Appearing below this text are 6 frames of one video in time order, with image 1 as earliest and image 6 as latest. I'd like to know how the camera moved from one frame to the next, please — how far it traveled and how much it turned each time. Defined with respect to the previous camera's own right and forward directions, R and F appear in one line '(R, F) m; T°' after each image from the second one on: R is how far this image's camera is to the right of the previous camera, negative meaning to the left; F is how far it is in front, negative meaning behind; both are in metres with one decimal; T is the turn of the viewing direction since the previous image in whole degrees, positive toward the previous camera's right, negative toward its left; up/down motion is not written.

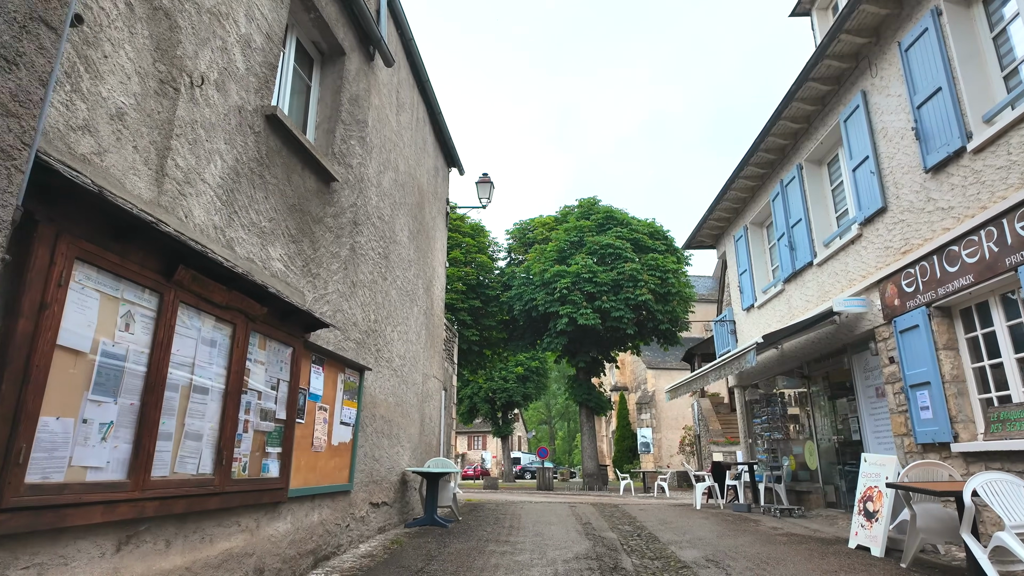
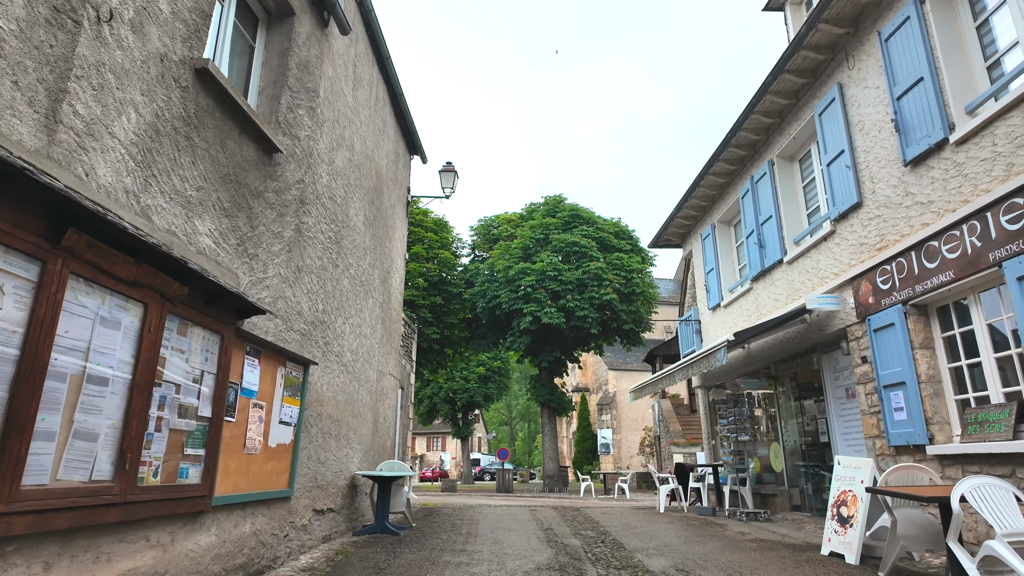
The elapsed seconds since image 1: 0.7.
(0.0, +0.5) m; +4°
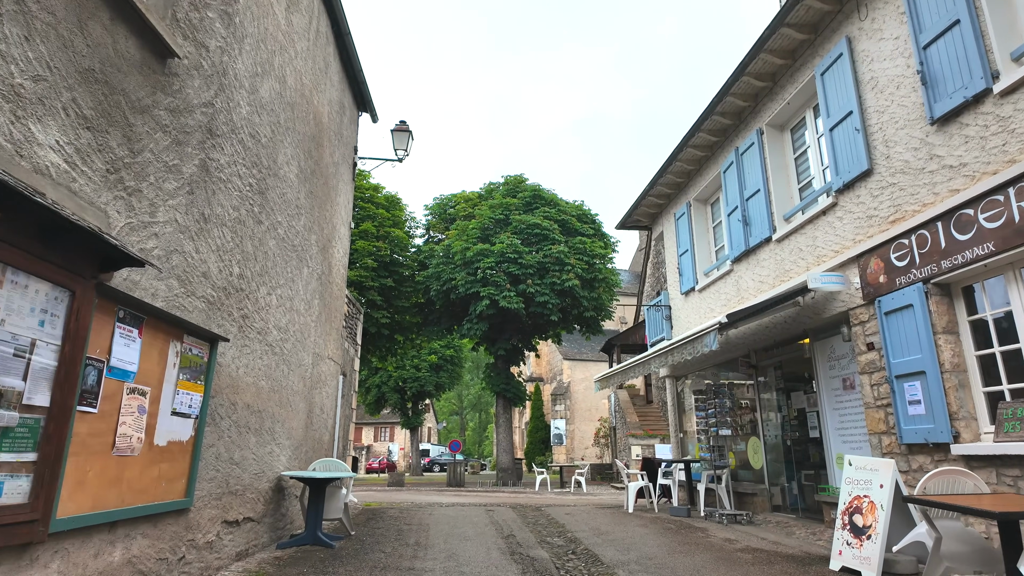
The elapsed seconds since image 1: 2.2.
(-0.1, +1.1) m; +5°
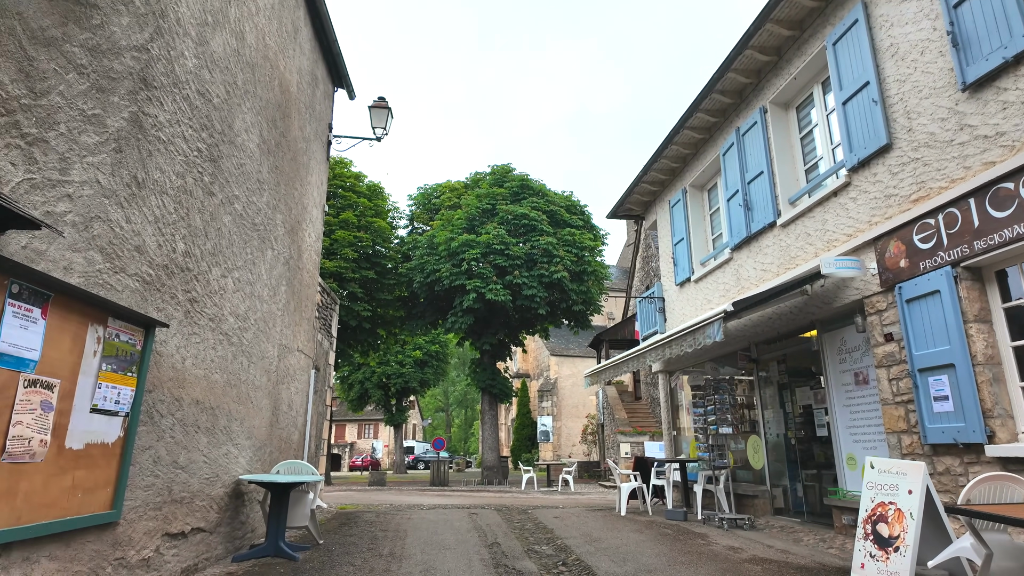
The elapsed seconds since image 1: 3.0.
(0.0, +0.6) m; +1°
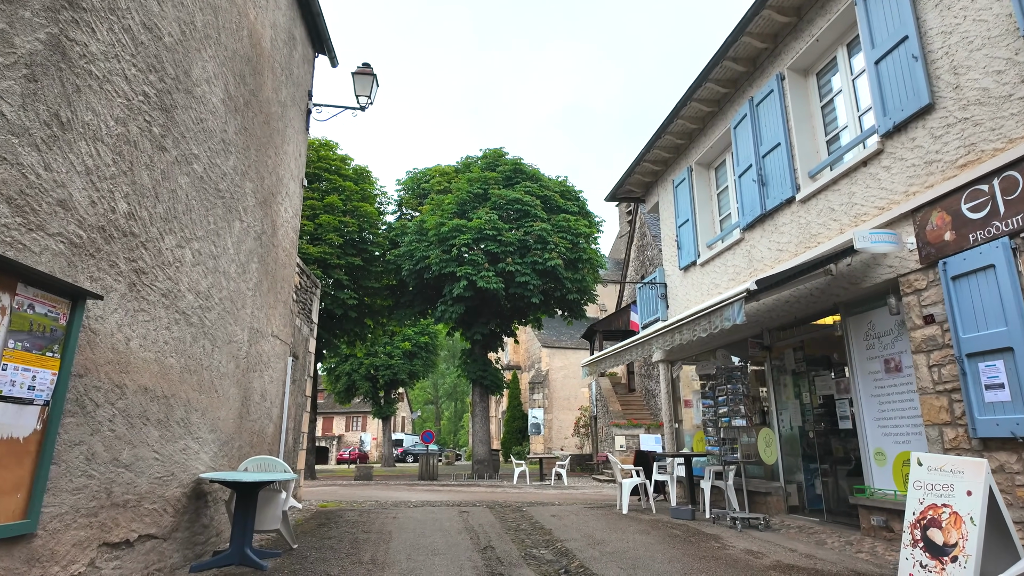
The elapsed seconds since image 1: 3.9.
(-0.1, +0.6) m; +1°
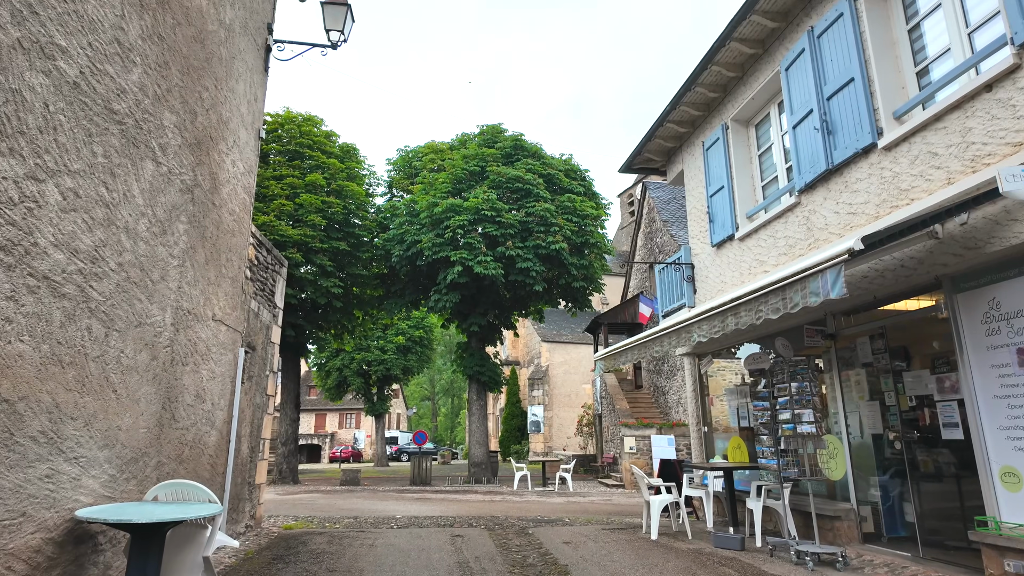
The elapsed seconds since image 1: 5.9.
(-0.1, +1.5) m; 0°
